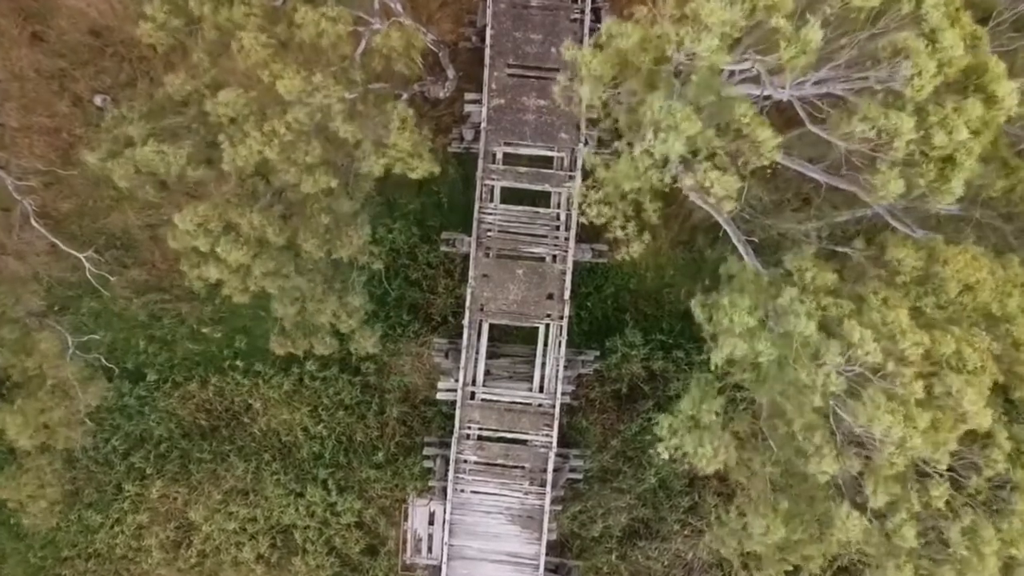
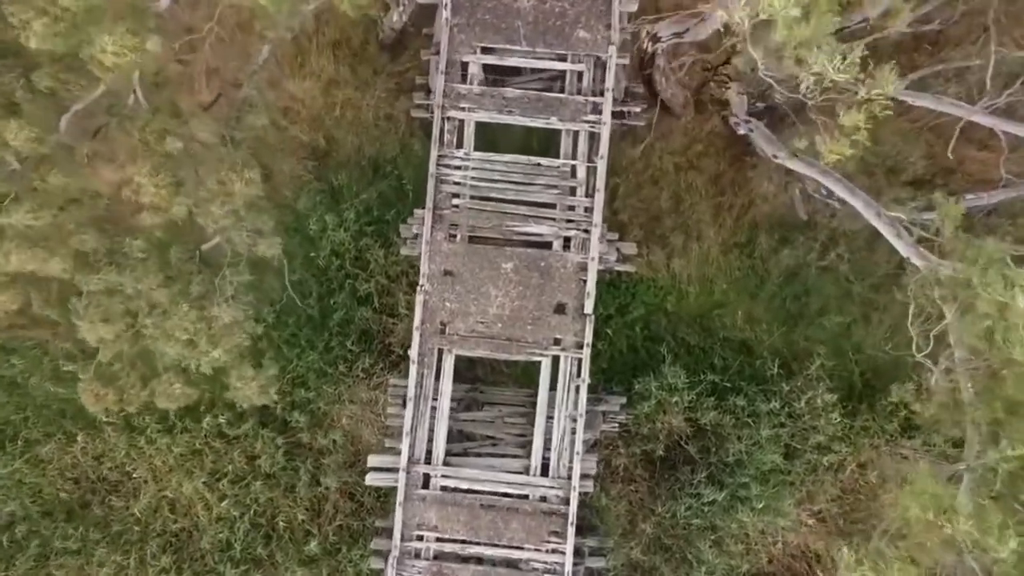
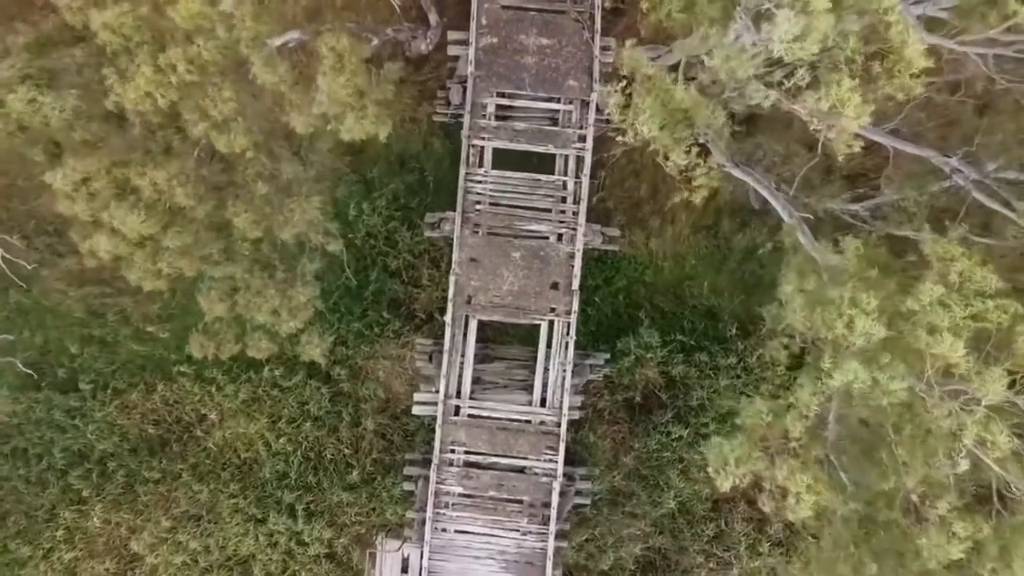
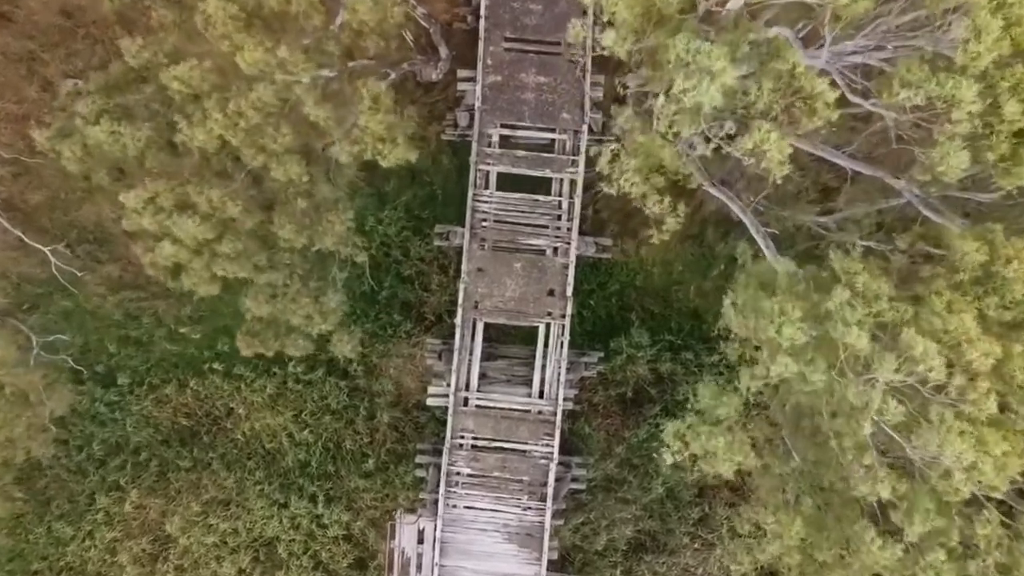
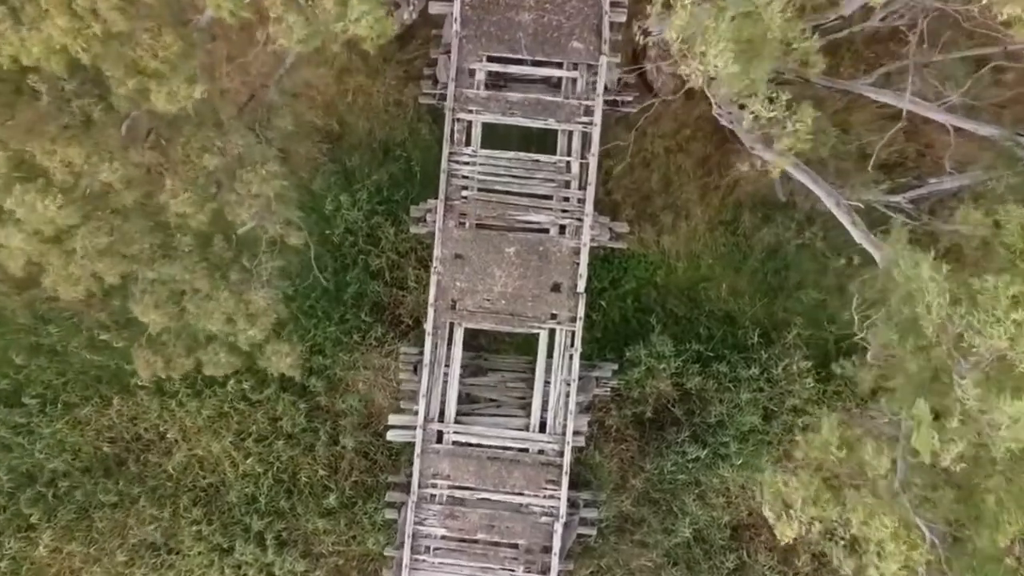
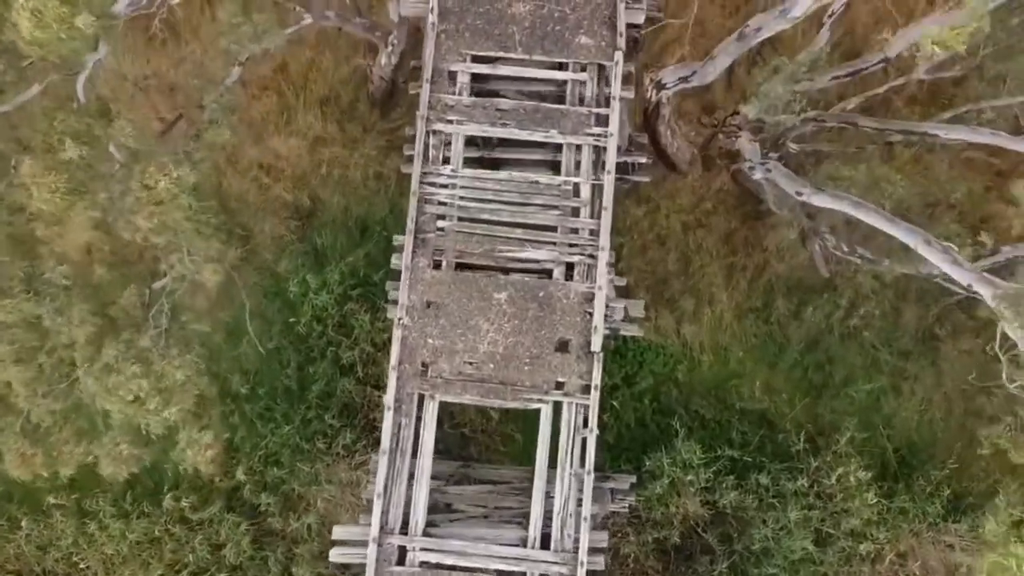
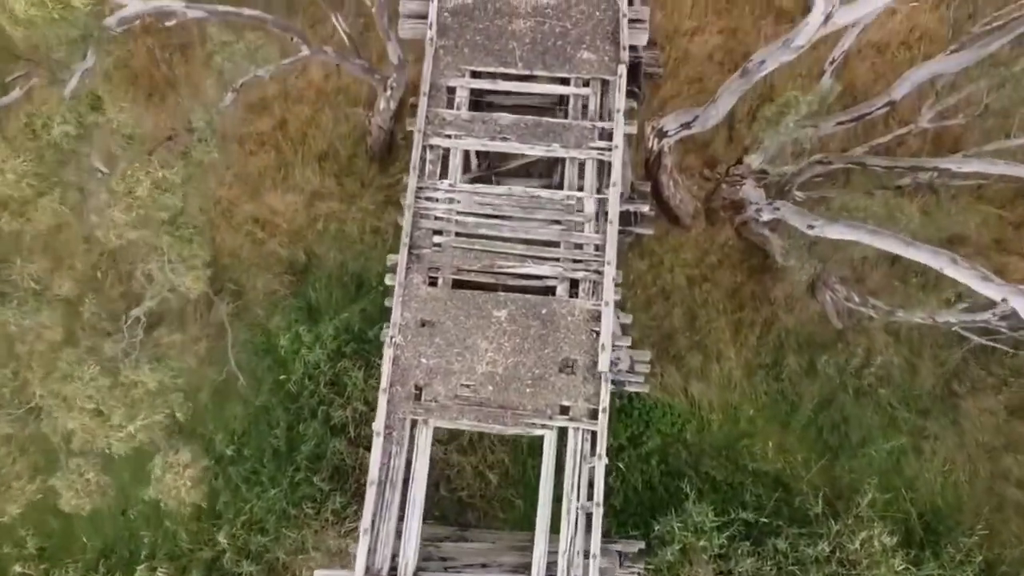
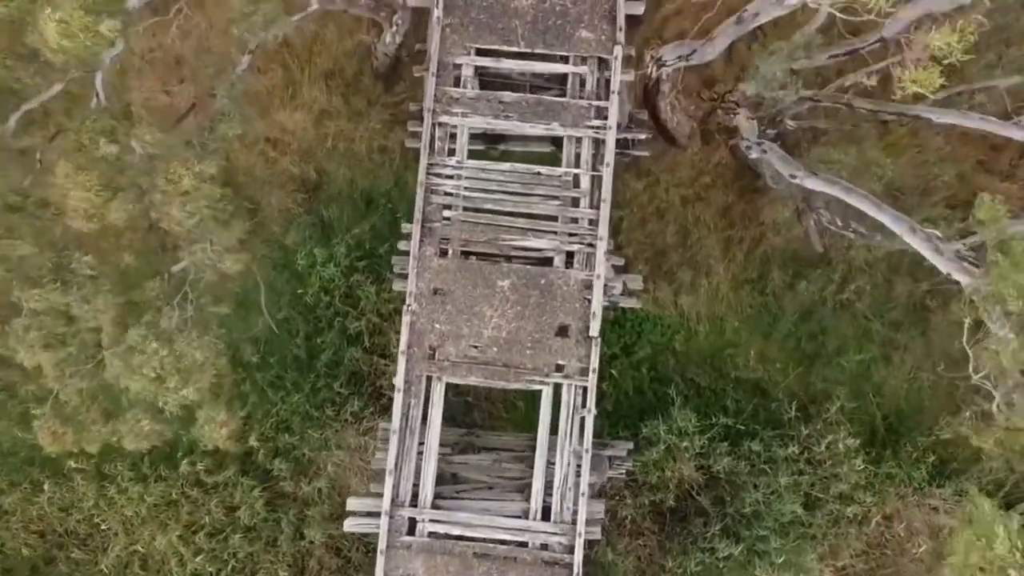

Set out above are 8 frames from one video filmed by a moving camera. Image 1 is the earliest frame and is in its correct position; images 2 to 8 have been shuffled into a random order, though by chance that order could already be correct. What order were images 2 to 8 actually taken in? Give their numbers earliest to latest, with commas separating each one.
4, 3, 5, 2, 8, 6, 7
